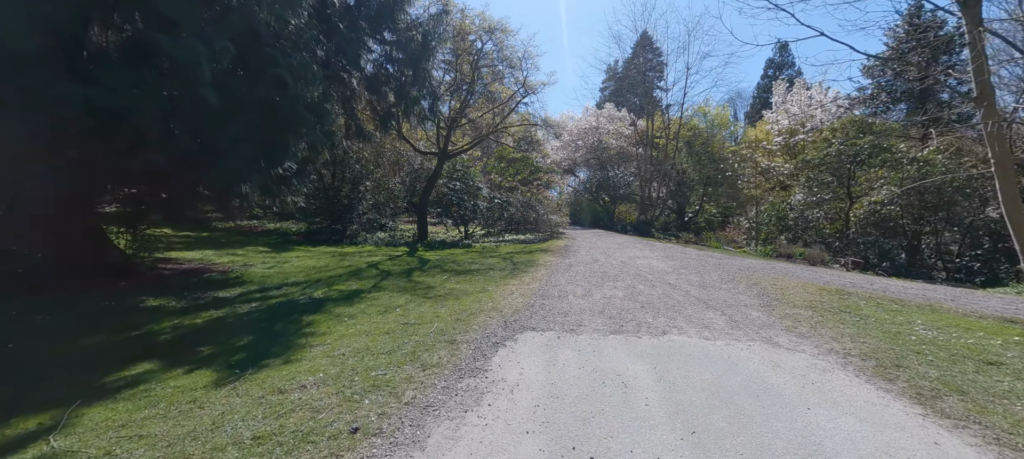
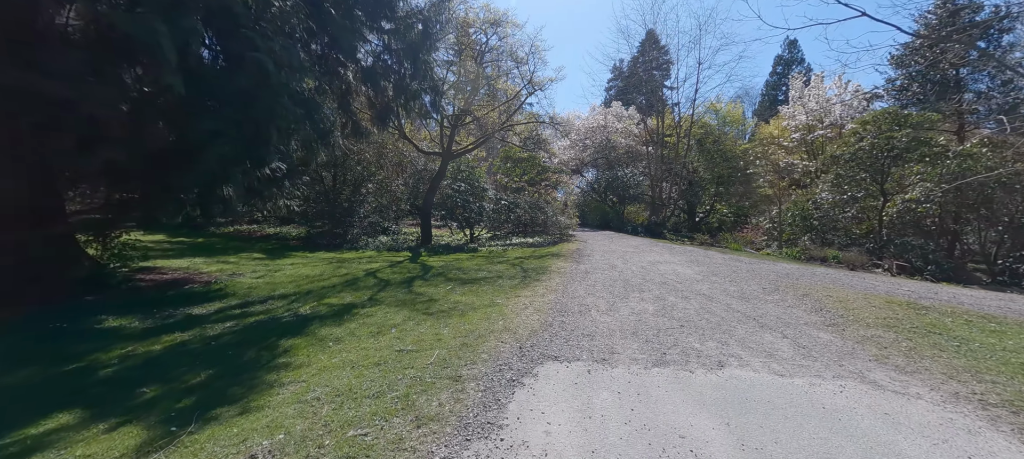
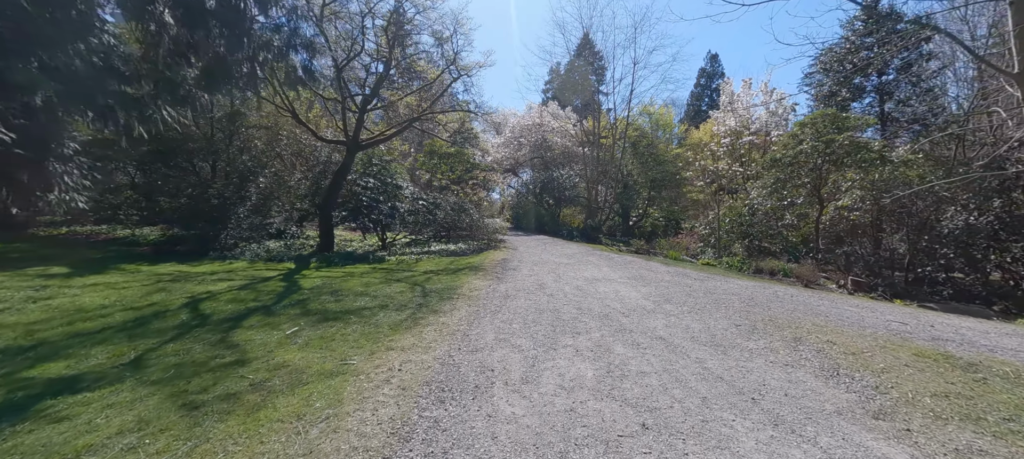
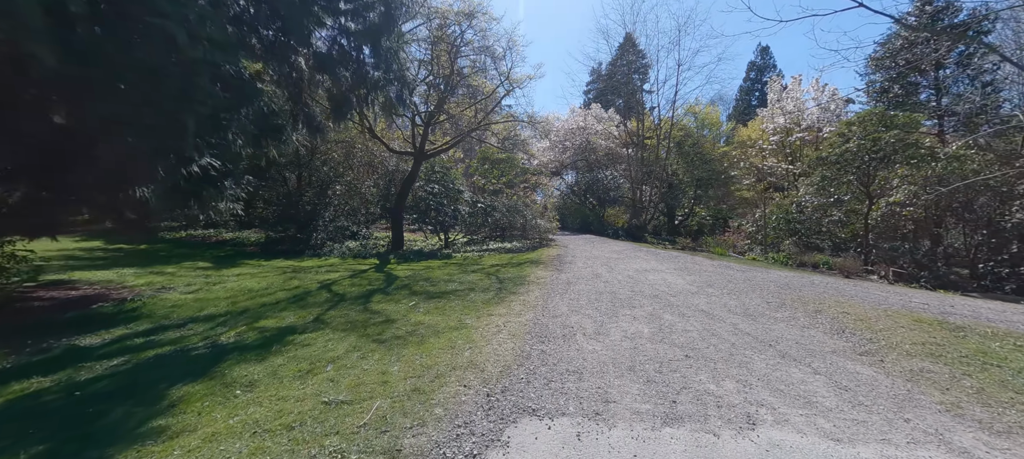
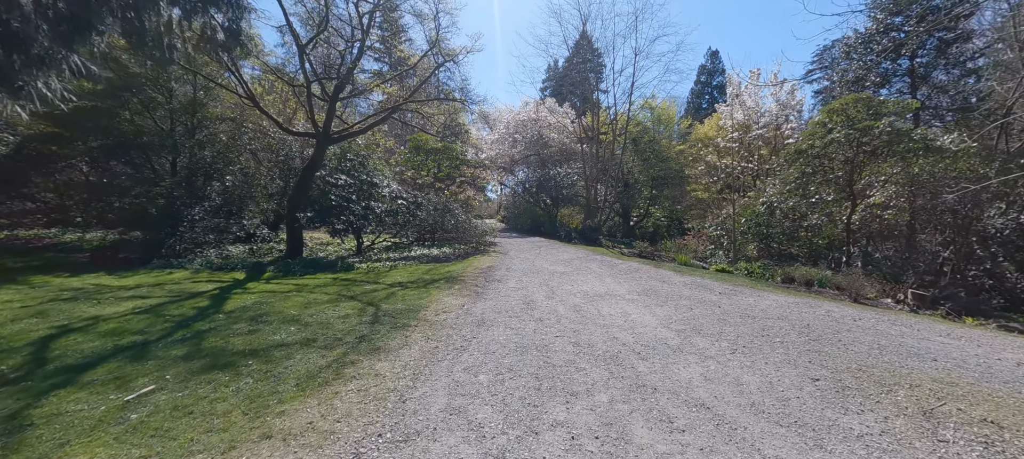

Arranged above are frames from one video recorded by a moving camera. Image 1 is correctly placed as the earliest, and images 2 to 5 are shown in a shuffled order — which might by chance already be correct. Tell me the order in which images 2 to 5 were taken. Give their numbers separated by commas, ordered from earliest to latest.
2, 4, 3, 5
